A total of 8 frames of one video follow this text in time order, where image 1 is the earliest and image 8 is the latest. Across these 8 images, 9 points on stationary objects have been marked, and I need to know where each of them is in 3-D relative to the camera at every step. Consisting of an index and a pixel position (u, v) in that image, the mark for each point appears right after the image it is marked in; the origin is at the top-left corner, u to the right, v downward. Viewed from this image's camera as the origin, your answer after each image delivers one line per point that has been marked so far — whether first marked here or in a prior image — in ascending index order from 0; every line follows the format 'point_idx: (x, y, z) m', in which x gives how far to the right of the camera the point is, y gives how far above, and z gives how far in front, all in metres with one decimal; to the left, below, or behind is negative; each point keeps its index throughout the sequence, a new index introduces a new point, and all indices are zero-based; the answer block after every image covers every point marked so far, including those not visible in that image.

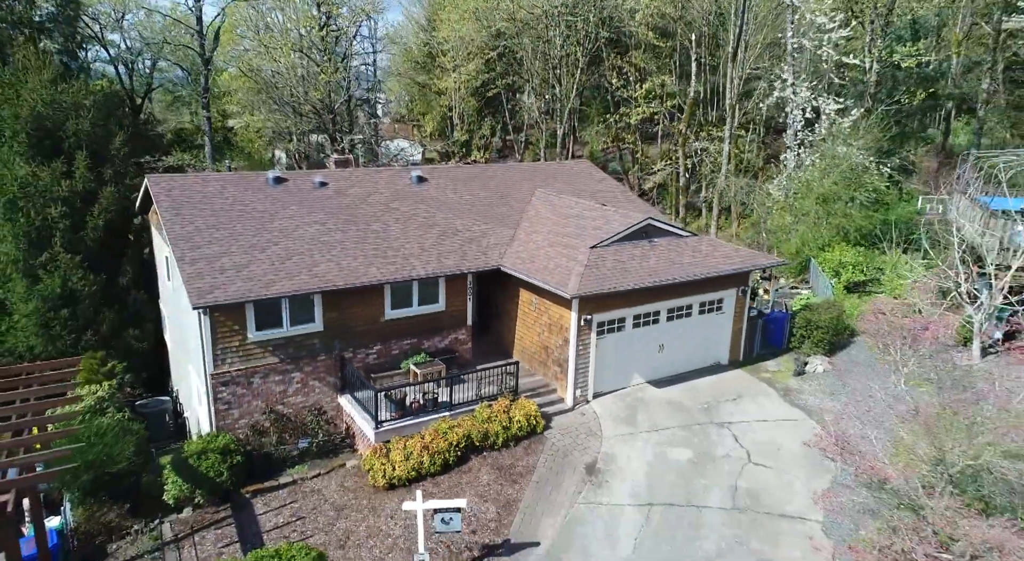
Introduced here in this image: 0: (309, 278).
0: (-4.1, +0.1, +14.7) m
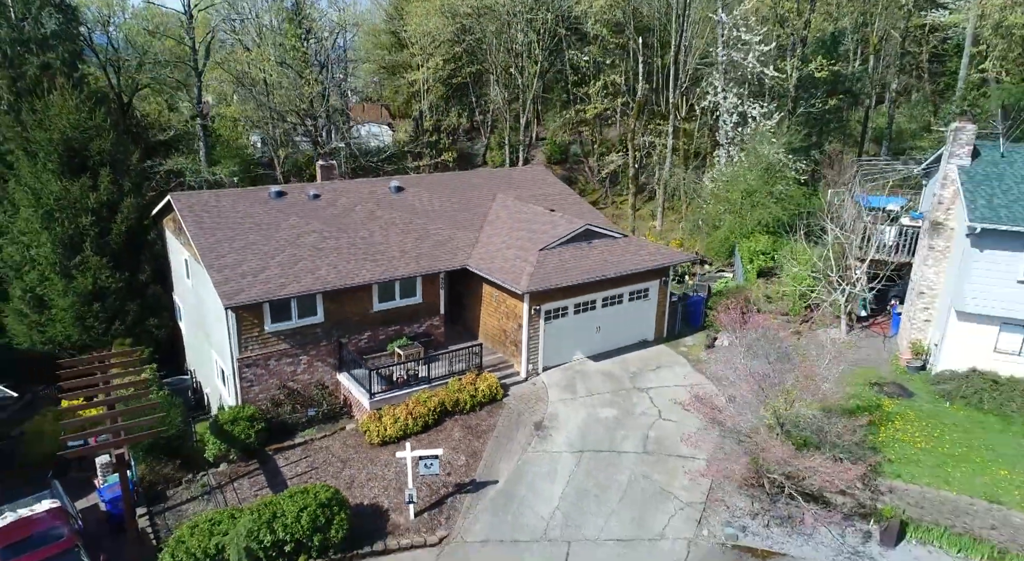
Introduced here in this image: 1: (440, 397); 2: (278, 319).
0: (-5.0, 0.0, +18.3) m
1: (-1.8, -2.9, +18.2) m
2: (-5.8, -0.9, +18.2) m
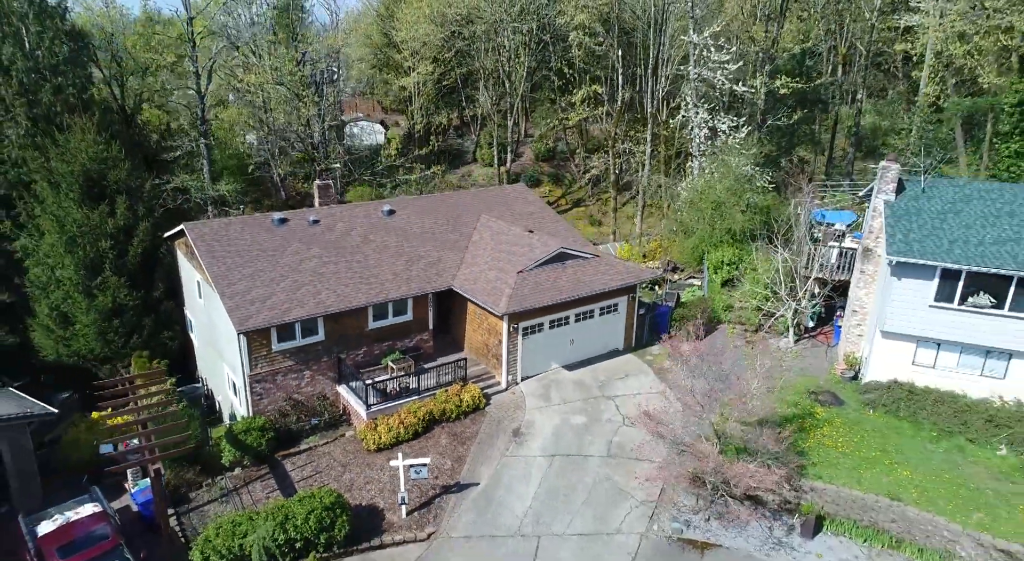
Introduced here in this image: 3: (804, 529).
0: (-5.6, -0.7, +20.6) m
1: (-2.4, -3.6, +20.5) m
2: (-6.4, -1.6, +20.4) m
3: (+6.4, -5.5, +16.0) m
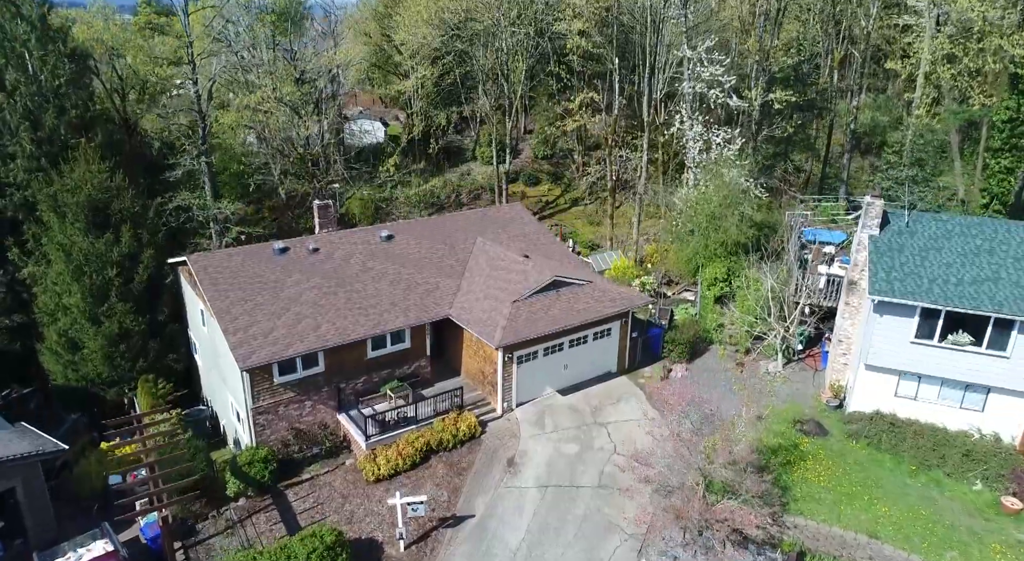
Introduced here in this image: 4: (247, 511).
0: (-5.8, -1.7, +21.2) m
1: (-2.5, -4.6, +21.2) m
2: (-6.6, -2.7, +21.1) m
3: (+6.3, -6.6, +16.7) m
4: (-7.2, -6.3, +19.8) m
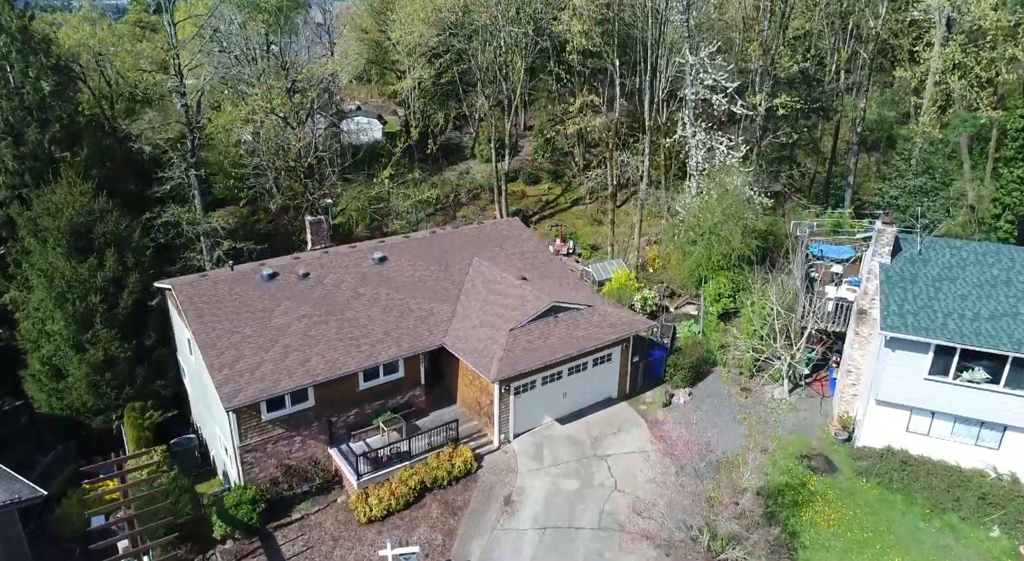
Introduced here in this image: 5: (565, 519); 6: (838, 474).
0: (-5.9, -2.6, +20.4) m
1: (-2.6, -5.5, +20.5) m
2: (-6.7, -3.6, +20.3) m
3: (+6.2, -7.5, +16.0) m
4: (-7.3, -7.2, +19.1) m
5: (+1.4, -6.4, +19.5) m
6: (+8.8, -5.2, +19.7) m
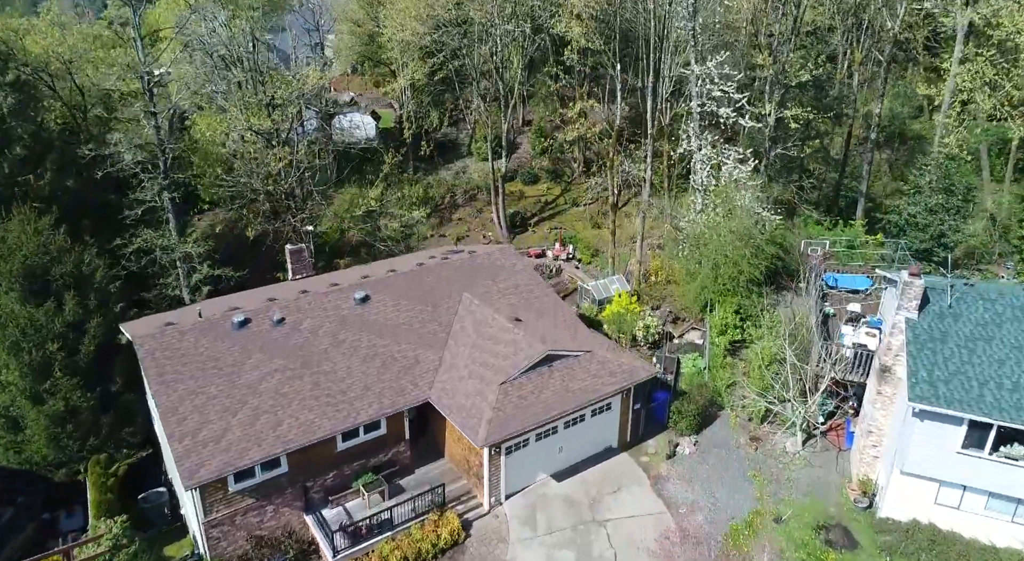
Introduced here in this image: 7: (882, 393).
0: (-6.1, -4.1, +18.7) m
1: (-2.8, -6.9, +18.8) m
2: (-6.9, -5.1, +18.6) m
3: (+5.9, -9.0, +14.4) m
4: (-7.5, -8.7, +17.5) m
5: (+1.2, -7.9, +17.9) m
6: (+8.6, -6.7, +18.0) m
7: (+9.7, -2.9, +19.0) m
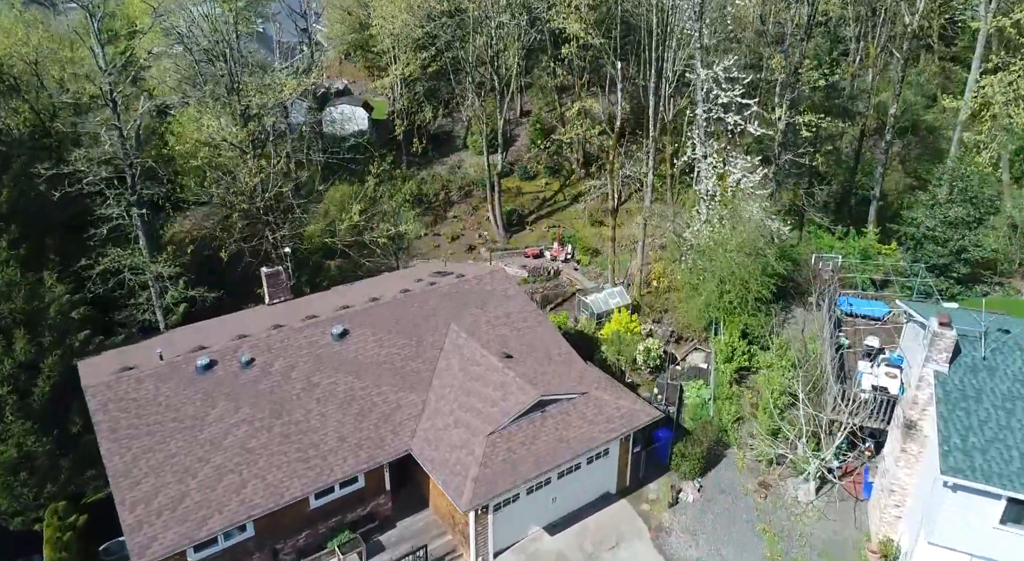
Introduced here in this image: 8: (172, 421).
0: (-6.4, -5.2, +17.0) m
1: (-3.1, -8.1, +17.2) m
2: (-7.2, -6.2, +17.0) m
3: (+5.6, -10.3, +12.8) m
4: (-7.8, -9.9, +16.0) m
5: (+0.9, -9.0, +16.3) m
6: (+8.3, -7.8, +16.3) m
7: (+9.4, -4.0, +17.2) m
8: (-8.5, -3.5, +18.2) m
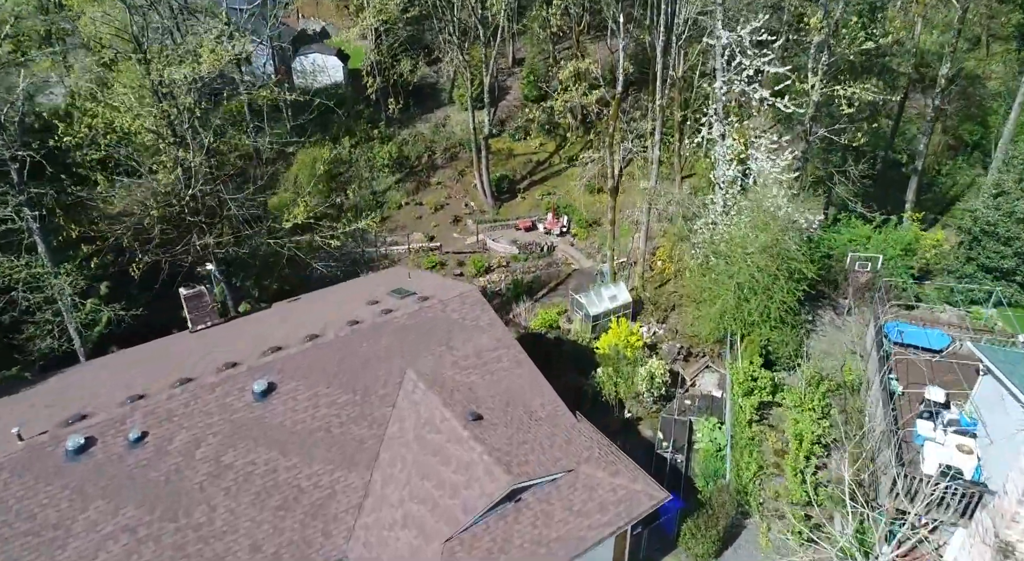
0: (-7.1, -6.6, +12.8) m
1: (-3.8, -9.4, +13.3) m
2: (-7.9, -7.6, +12.8) m
3: (+4.9, -11.9, +9.0) m
4: (-8.5, -11.4, +12.2) m
5: (+0.2, -10.4, +12.4) m
6: (+7.5, -9.2, +12.3) m
7: (+8.6, -5.3, +12.9) m
8: (-9.3, -4.8, +13.9) m
